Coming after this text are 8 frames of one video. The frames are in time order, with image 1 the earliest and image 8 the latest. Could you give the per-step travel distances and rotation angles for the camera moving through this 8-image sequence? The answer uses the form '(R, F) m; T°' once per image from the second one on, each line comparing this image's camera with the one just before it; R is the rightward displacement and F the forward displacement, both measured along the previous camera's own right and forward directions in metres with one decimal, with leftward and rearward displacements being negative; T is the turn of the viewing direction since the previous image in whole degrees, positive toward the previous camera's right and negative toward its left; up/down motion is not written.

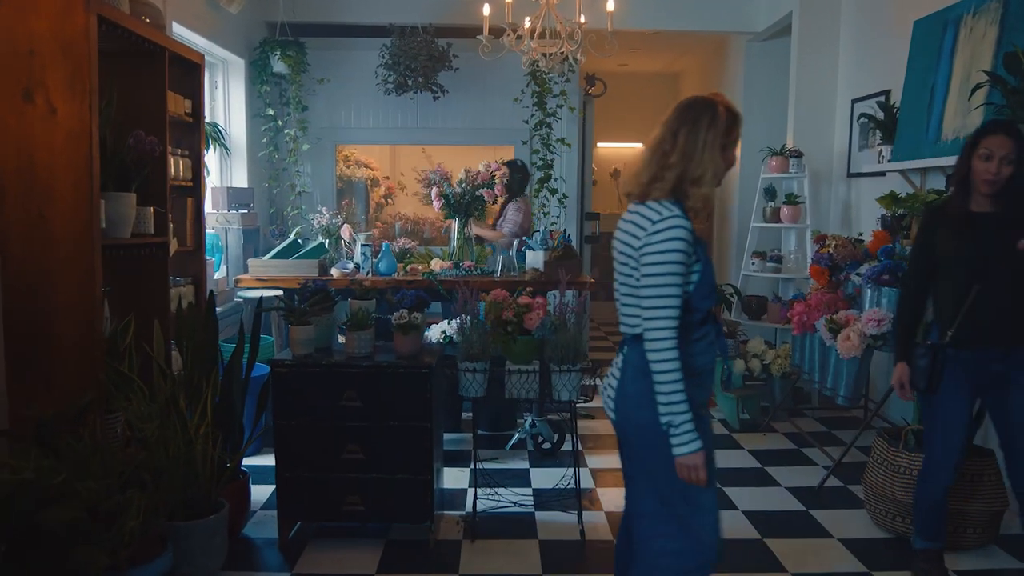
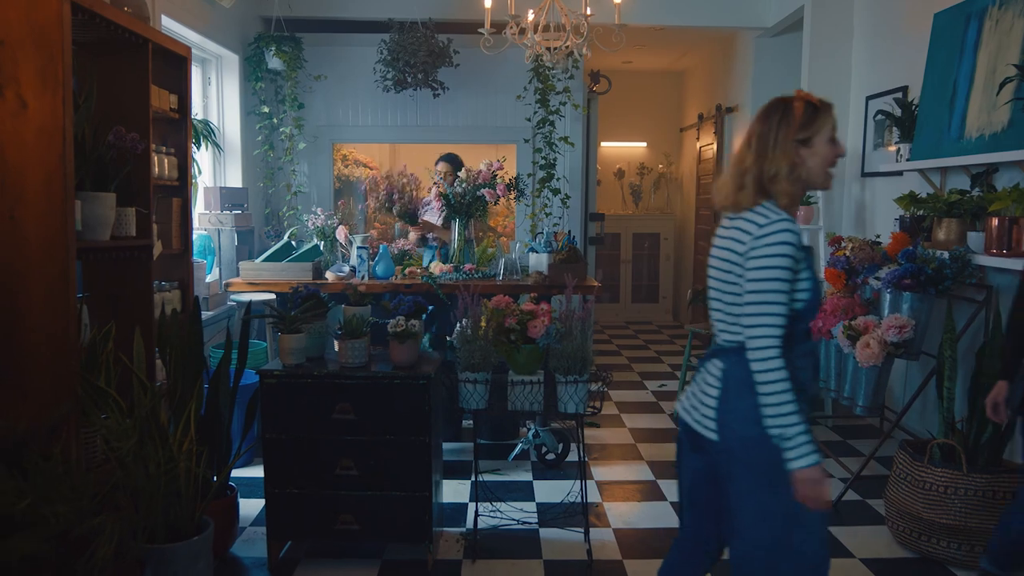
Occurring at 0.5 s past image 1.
(0.0, +0.2) m; 0°
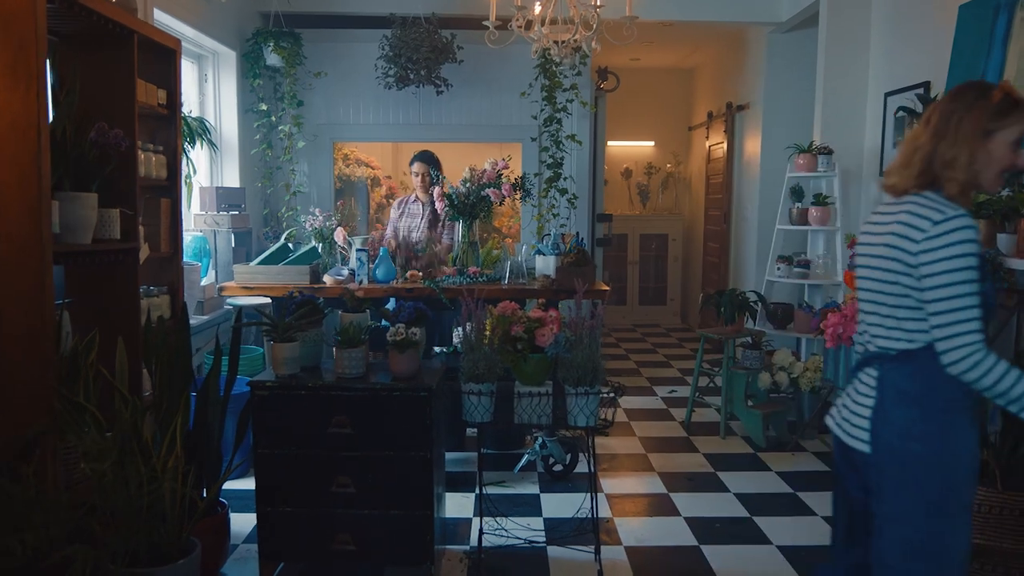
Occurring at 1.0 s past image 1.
(0.0, +0.2) m; 0°
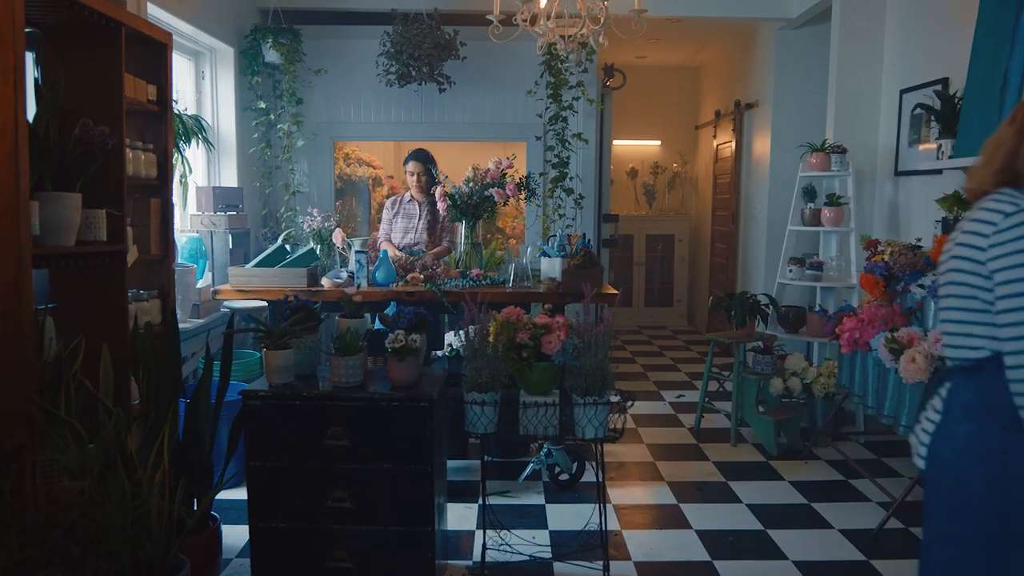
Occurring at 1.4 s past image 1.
(0.0, +0.1) m; 0°
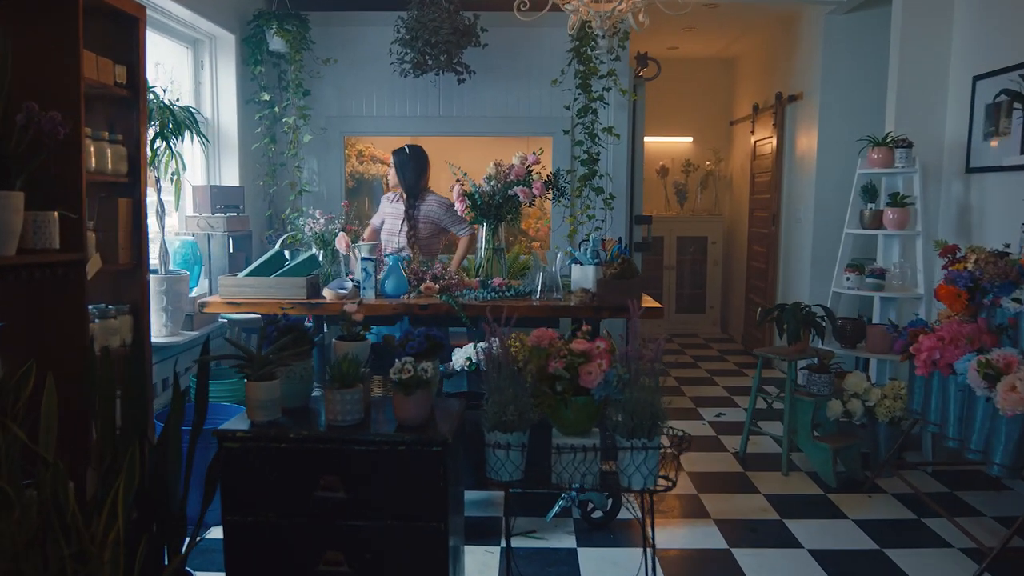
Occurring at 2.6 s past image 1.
(0.0, +0.4) m; -1°
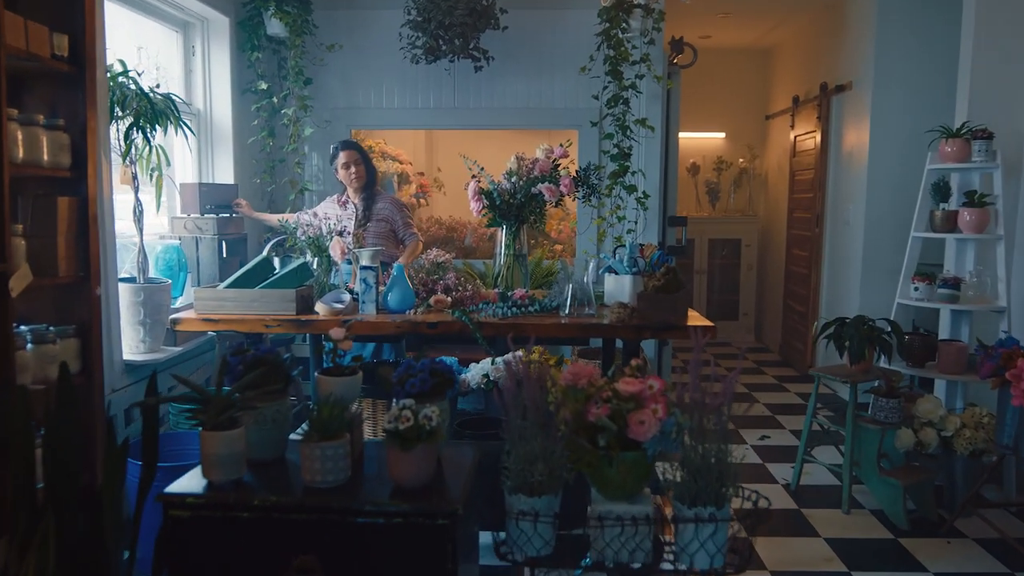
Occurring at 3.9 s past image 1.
(0.0, +0.5) m; -1°
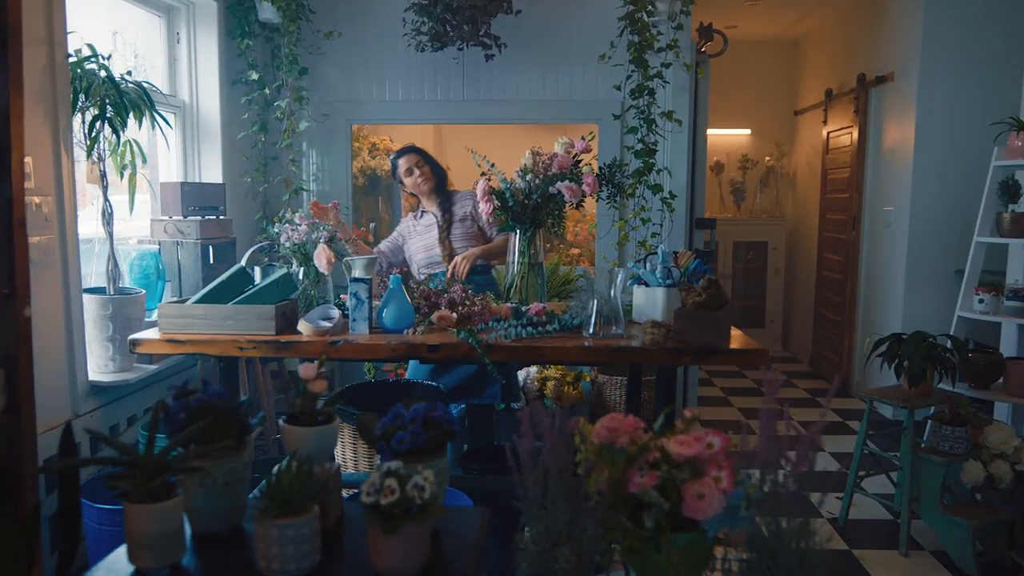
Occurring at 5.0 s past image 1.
(0.0, +0.4) m; -1°
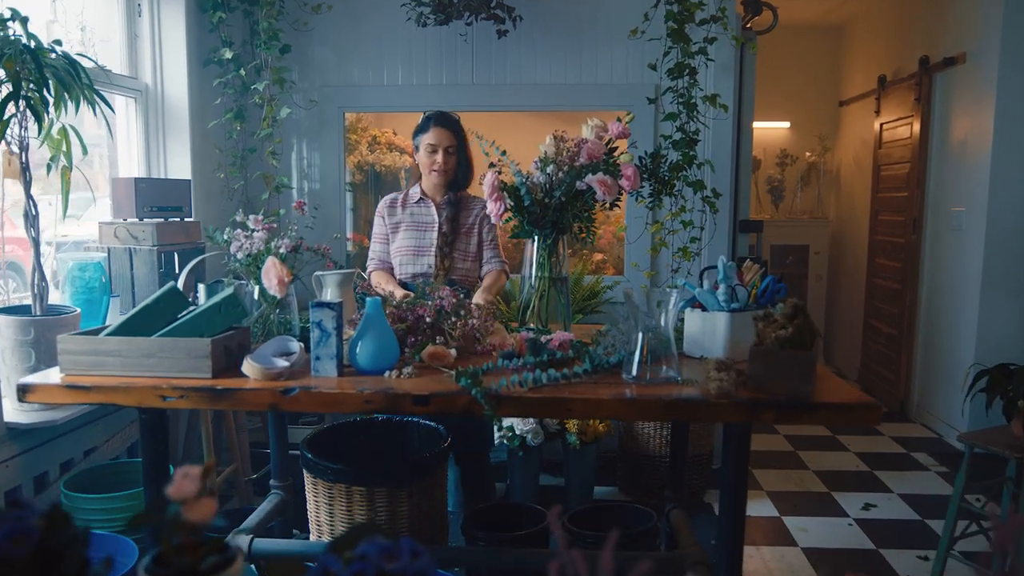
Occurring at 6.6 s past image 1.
(0.0, +0.6) m; -1°
